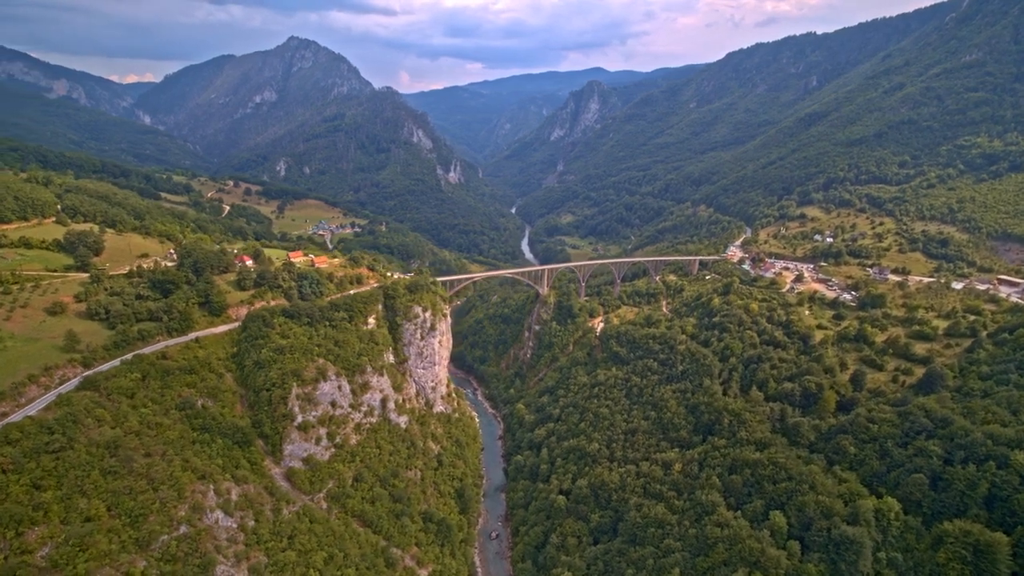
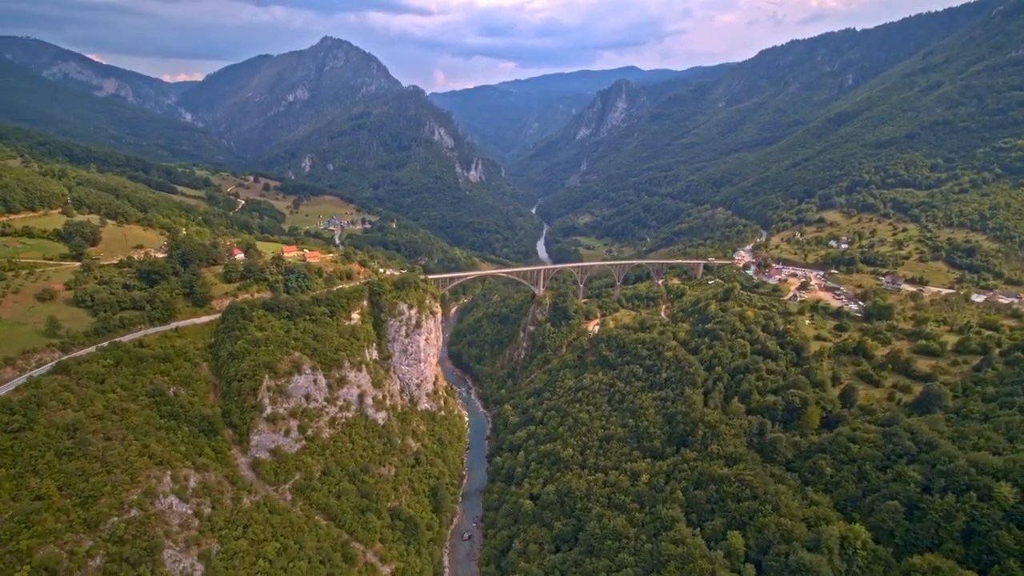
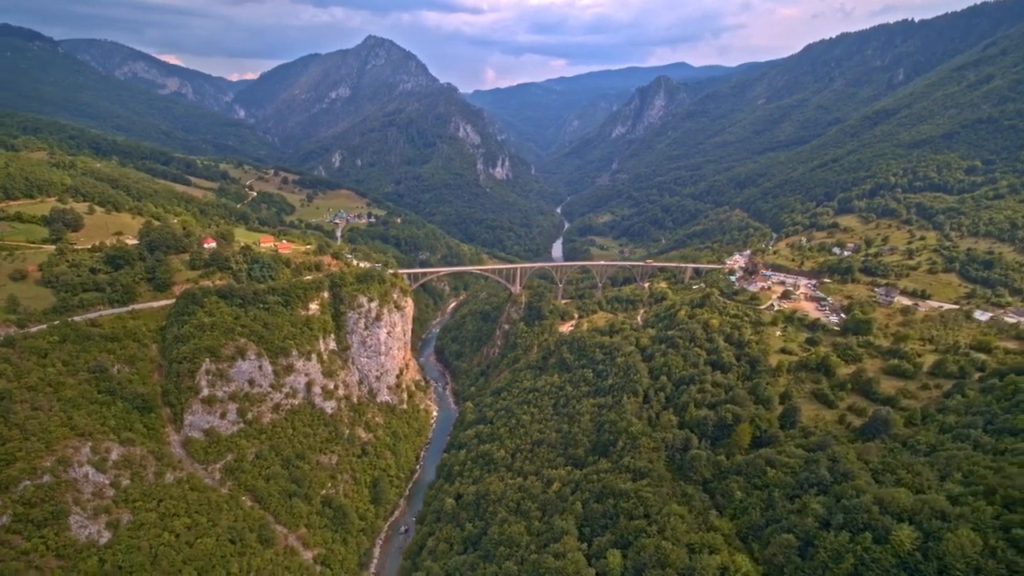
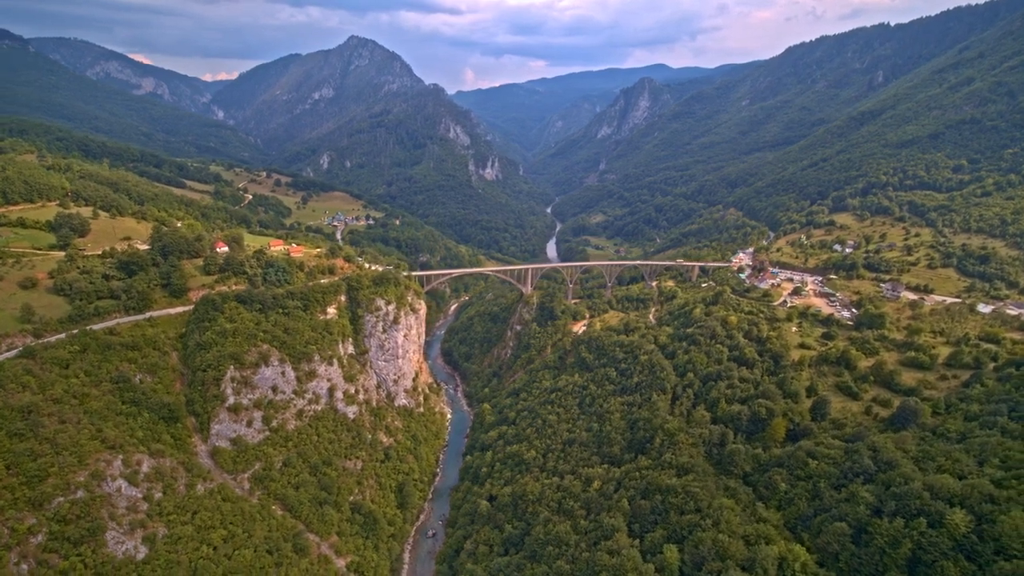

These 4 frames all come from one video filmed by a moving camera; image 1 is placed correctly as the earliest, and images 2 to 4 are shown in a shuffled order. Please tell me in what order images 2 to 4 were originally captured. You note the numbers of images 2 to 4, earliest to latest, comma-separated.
2, 4, 3
